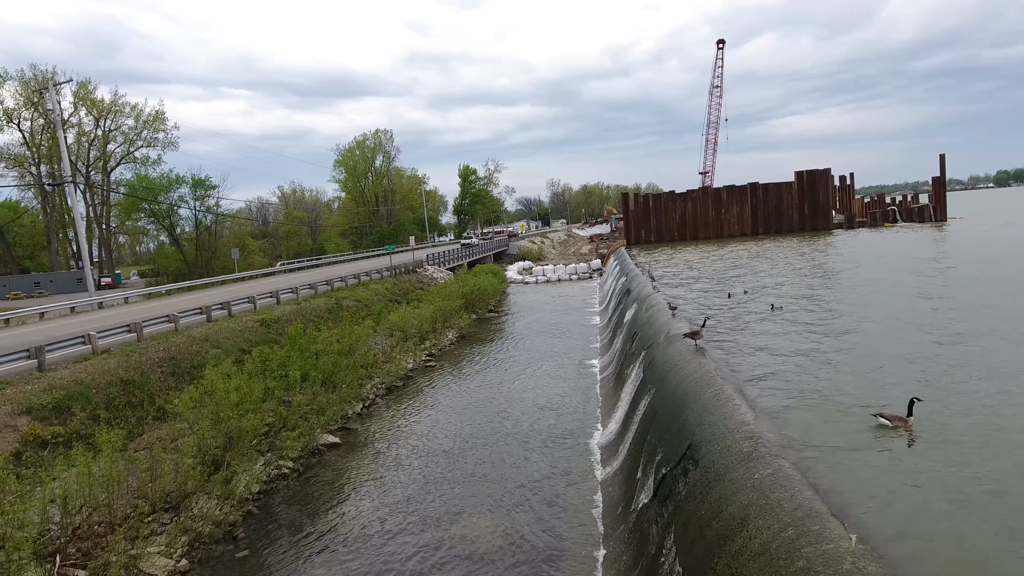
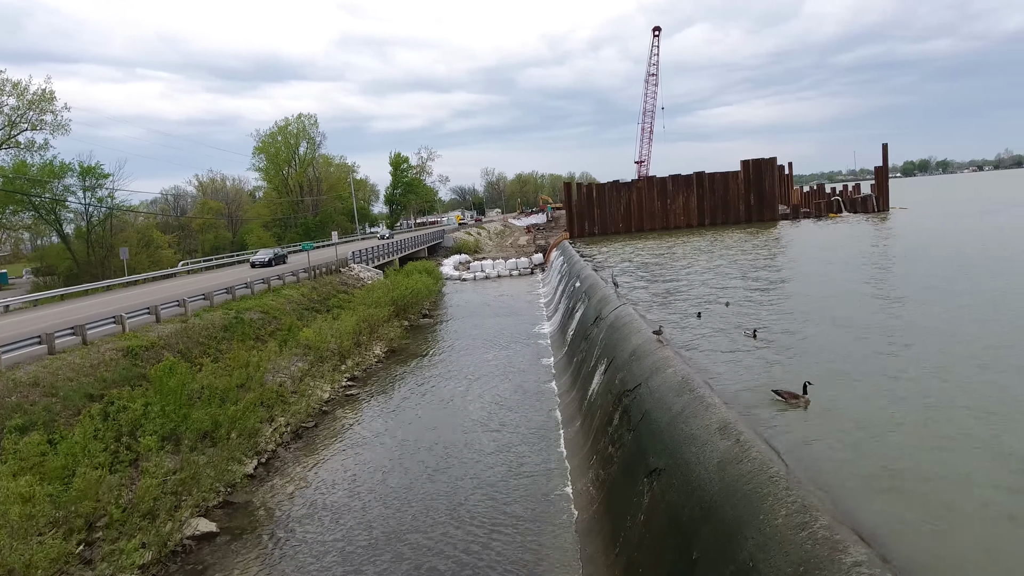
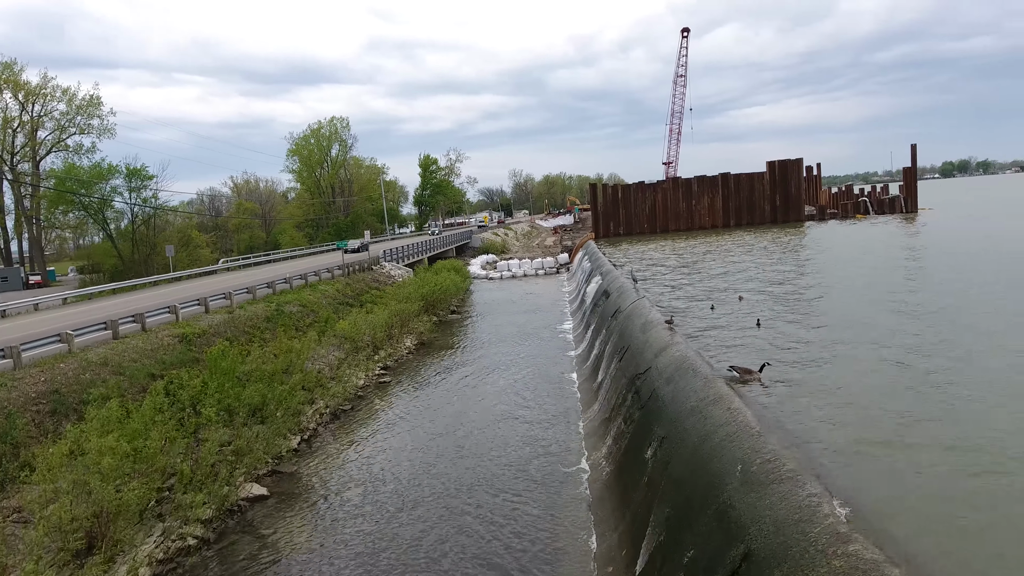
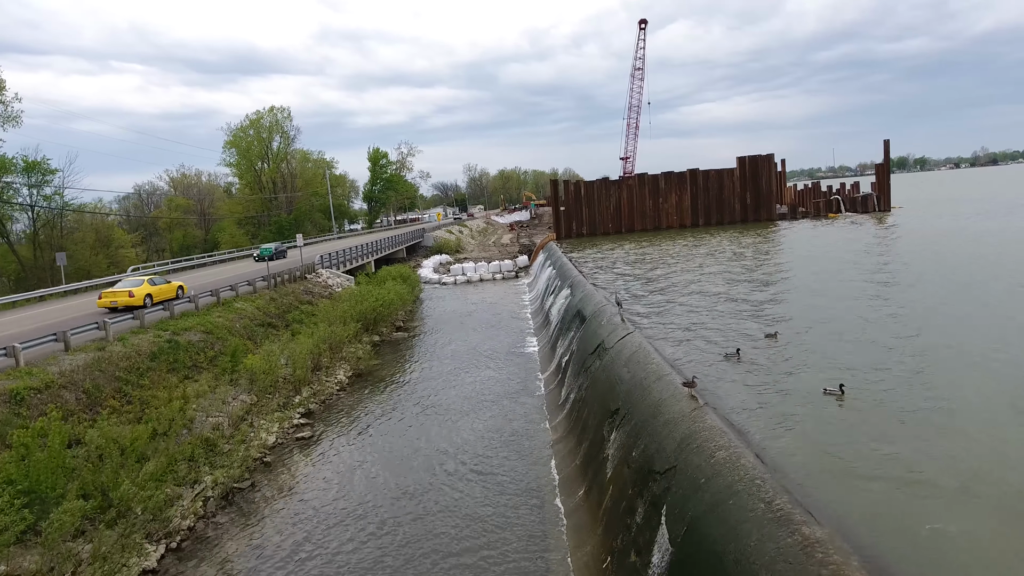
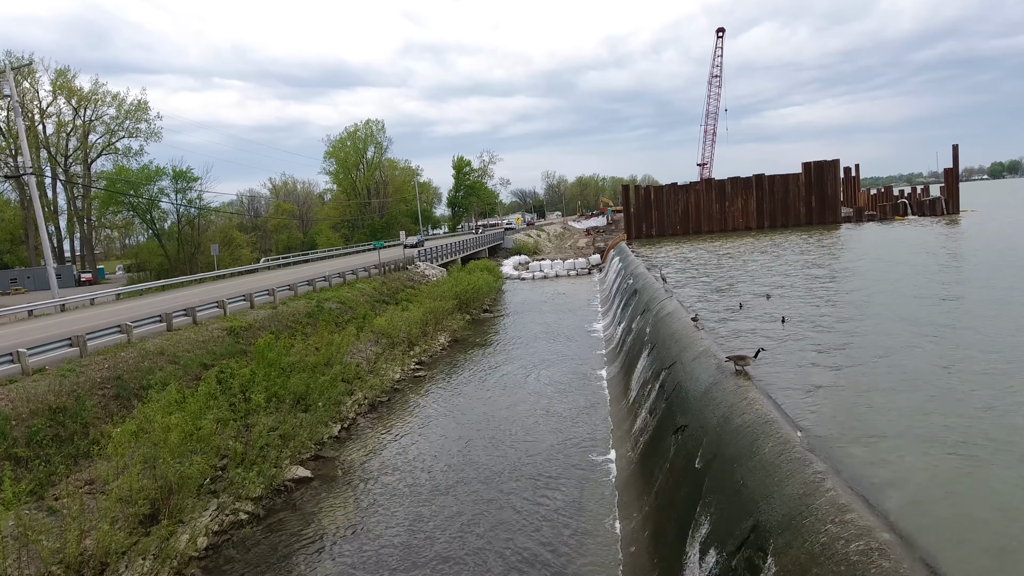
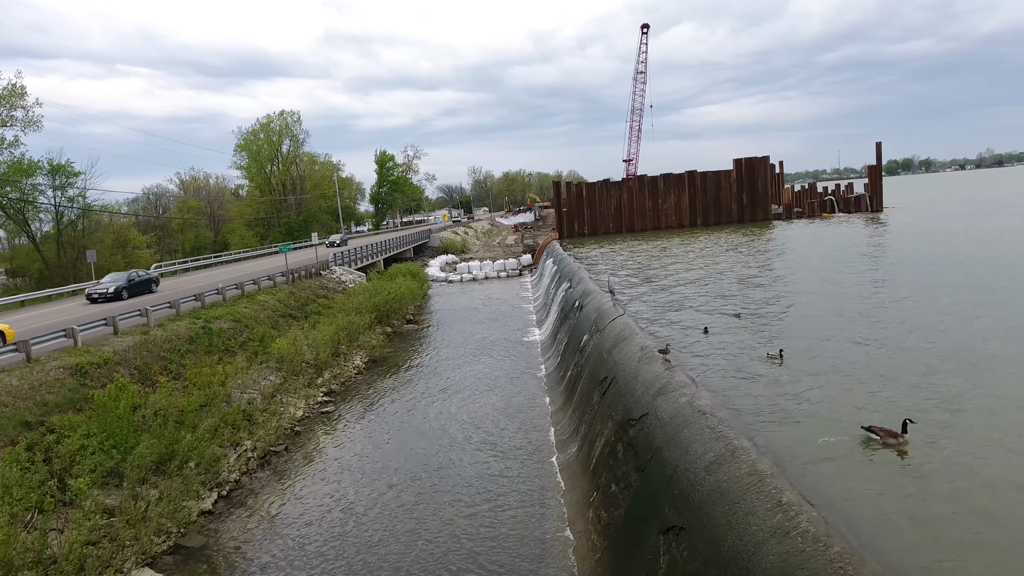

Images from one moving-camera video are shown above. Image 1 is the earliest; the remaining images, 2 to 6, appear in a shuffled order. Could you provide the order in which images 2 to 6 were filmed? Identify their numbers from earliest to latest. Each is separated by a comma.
5, 3, 2, 6, 4
